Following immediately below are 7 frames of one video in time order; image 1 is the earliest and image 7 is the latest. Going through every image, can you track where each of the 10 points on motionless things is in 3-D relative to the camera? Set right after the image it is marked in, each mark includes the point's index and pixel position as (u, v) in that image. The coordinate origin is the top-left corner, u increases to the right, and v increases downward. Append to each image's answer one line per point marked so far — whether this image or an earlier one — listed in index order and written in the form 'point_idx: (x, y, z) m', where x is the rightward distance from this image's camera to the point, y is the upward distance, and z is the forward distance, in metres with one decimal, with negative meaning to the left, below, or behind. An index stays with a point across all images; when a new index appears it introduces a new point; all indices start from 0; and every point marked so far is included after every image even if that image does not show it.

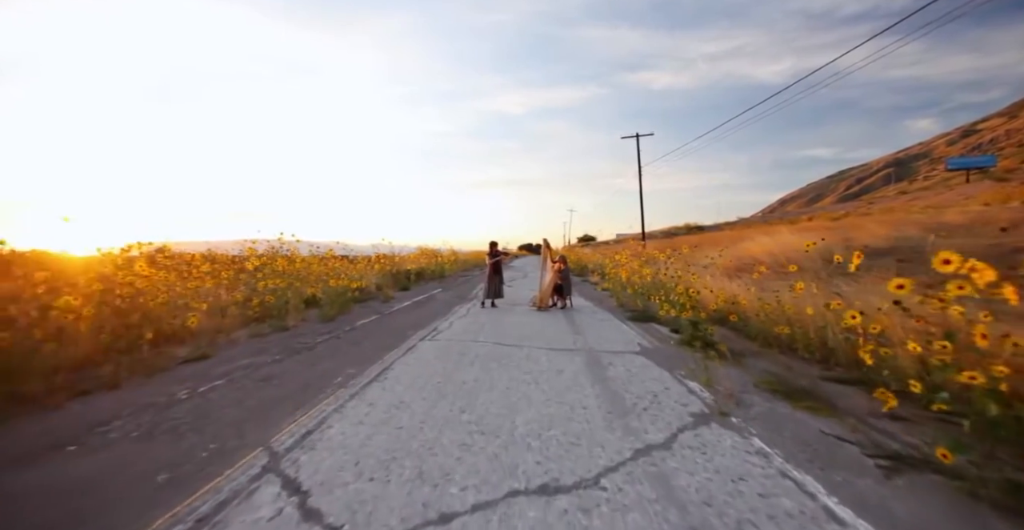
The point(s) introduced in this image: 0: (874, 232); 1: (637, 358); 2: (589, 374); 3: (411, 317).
0: (+18.4, +1.7, +19.0) m
1: (+2.2, -1.6, +6.4) m
2: (+1.1, -1.6, +5.5) m
3: (-2.7, -1.4, +10.1) m
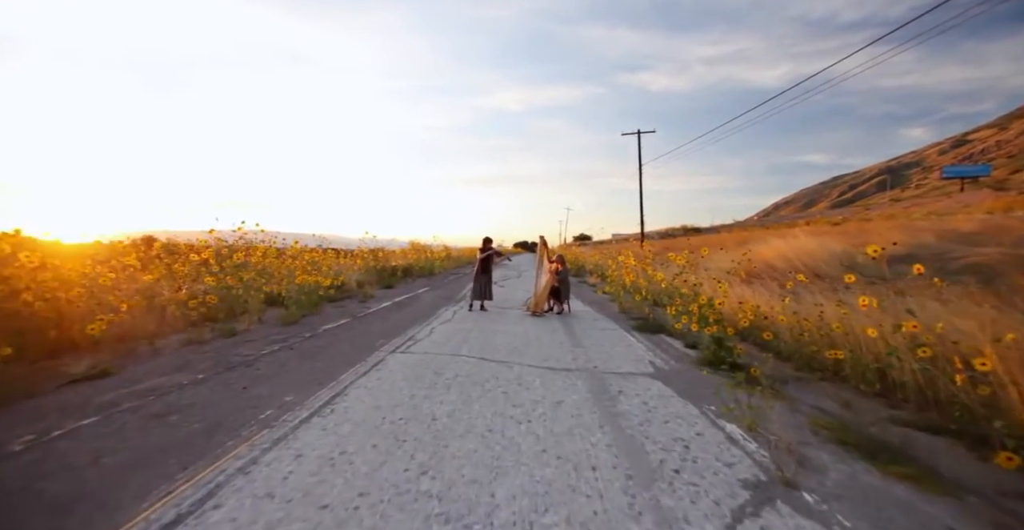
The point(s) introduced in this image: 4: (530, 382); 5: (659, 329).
0: (+18.1, +1.3, +18.1) m
1: (+2.0, -1.7, +5.3) m
2: (+1.0, -1.6, +4.3) m
3: (-2.9, -1.3, +8.9) m
4: (+0.2, -1.6, +5.2) m
5: (+3.4, -1.5, +8.7) m
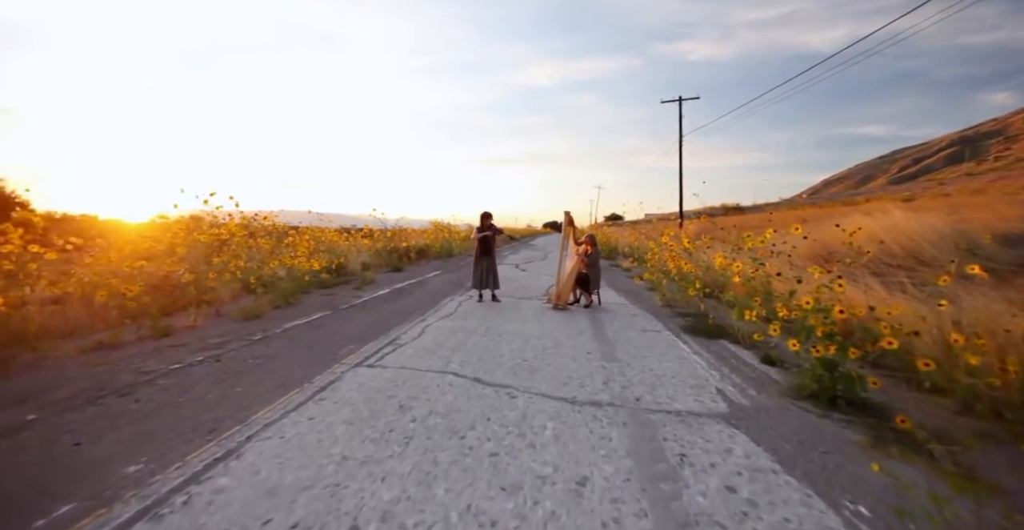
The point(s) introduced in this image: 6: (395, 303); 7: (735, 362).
0: (+19.0, +2.0, +14.7) m
1: (+2.0, -1.5, +3.3) m
2: (+0.9, -1.6, +2.5) m
3: (-2.7, -1.0, +7.3) m
4: (+0.2, -1.5, +3.3) m
5: (+3.7, -1.2, +6.6) m
6: (-2.7, -0.9, +8.6) m
7: (+3.2, -1.4, +5.4) m
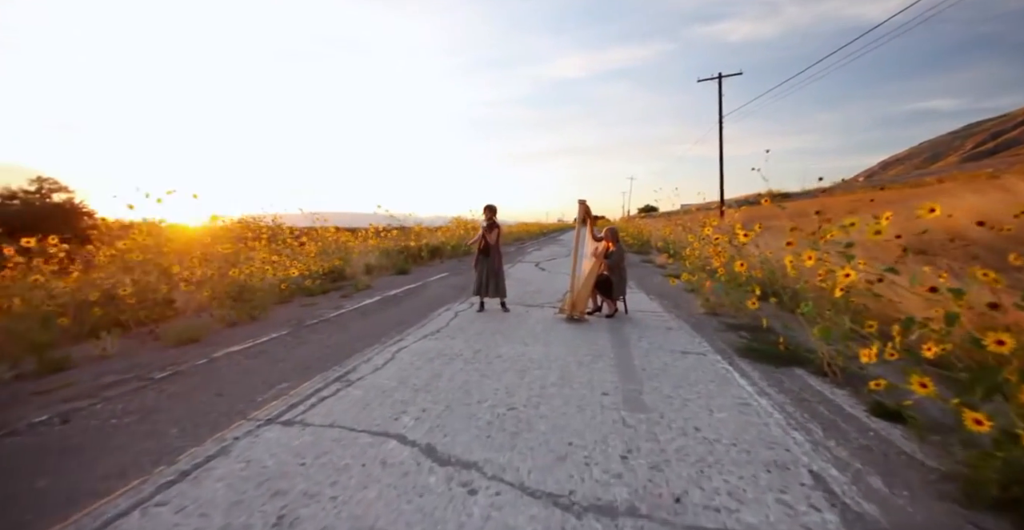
0: (+19.5, +2.4, +11.5) m
1: (+1.6, -1.6, +1.6) m
2: (+0.5, -1.7, +0.9) m
3: (-2.7, -1.1, +5.9) m
4: (-0.1, -1.6, +1.8) m
5: (+3.6, -1.2, +4.8) m
6: (-2.6, -1.0, +7.3) m
7: (+3.0, -1.4, +3.6) m
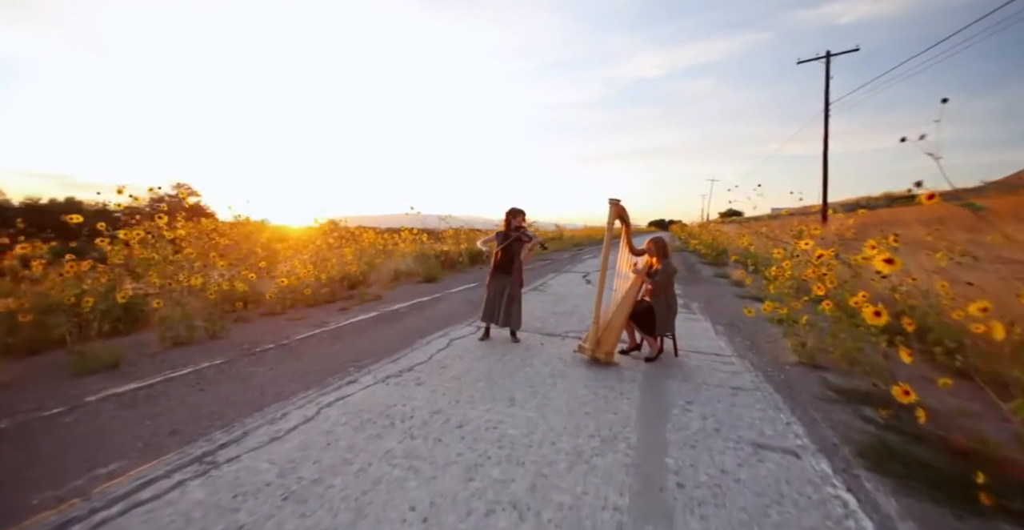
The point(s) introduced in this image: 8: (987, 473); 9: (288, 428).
0: (+20.0, +1.5, +6.3) m
1: (+0.6, -1.9, -0.3) m
2: (-0.6, -1.9, -0.9) m
3: (-2.8, -1.3, +4.7) m
4: (-1.0, -1.8, +0.2) m
5: (+3.1, -1.6, +2.4) m
6: (-2.5, -1.2, +6.0) m
7: (+2.4, -1.7, +1.4) m
8: (+3.5, -1.5, +2.8) m
9: (-2.0, -1.4, +3.5) m
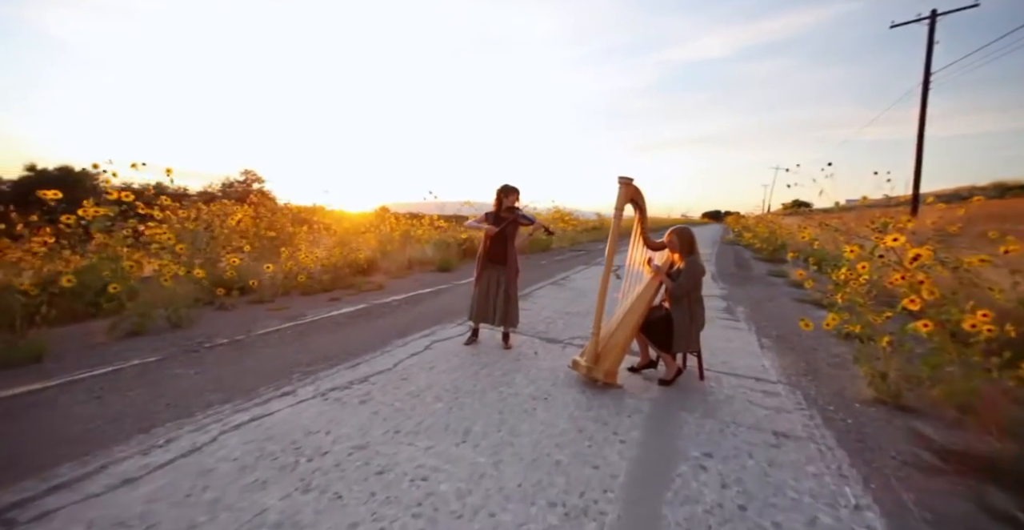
0: (+19.8, +1.0, +2.9) m
1: (-0.3, -2.0, -1.3) m
2: (-1.6, -2.0, -1.7) m
3: (-3.1, -1.1, +4.1) m
4: (-1.9, -1.9, -0.6) m
5: (+2.5, -1.7, +1.2) m
6: (-2.7, -1.0, +5.3) m
7: (+1.7, -1.8, +0.2) m
8: (+2.9, -1.6, +1.5) m
9: (-2.5, -1.3, +2.8) m
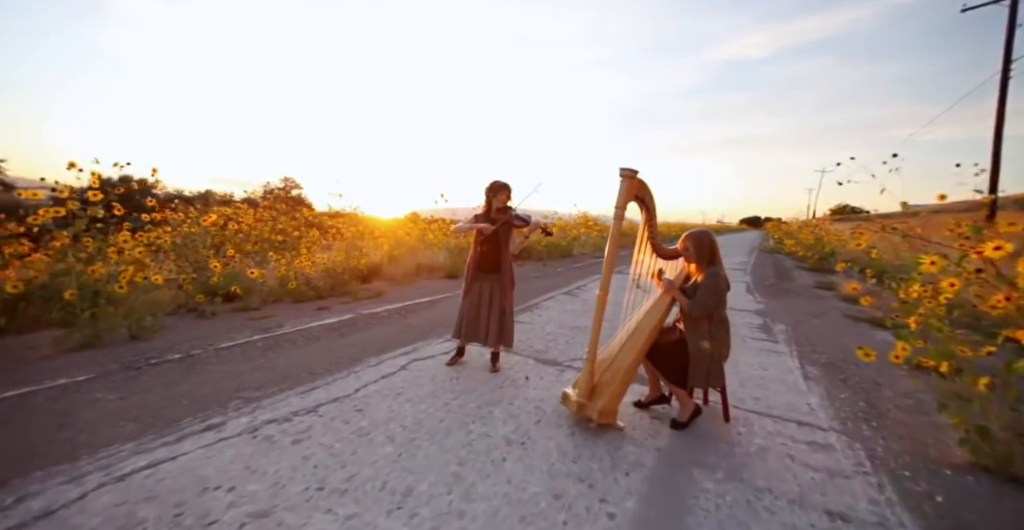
0: (+19.5, +0.7, +0.7) m
1: (-1.0, -2.0, -2.0) m
2: (-2.3, -2.0, -2.3) m
3: (-3.4, -1.2, +3.5) m
4: (-2.5, -1.9, -1.2) m
5: (+2.0, -1.8, +0.2) m
6: (-2.8, -1.1, +4.8) m
7: (+1.1, -1.9, -0.7) m
8: (+2.4, -1.7, +0.5) m
9: (-2.8, -1.4, +2.2) m
